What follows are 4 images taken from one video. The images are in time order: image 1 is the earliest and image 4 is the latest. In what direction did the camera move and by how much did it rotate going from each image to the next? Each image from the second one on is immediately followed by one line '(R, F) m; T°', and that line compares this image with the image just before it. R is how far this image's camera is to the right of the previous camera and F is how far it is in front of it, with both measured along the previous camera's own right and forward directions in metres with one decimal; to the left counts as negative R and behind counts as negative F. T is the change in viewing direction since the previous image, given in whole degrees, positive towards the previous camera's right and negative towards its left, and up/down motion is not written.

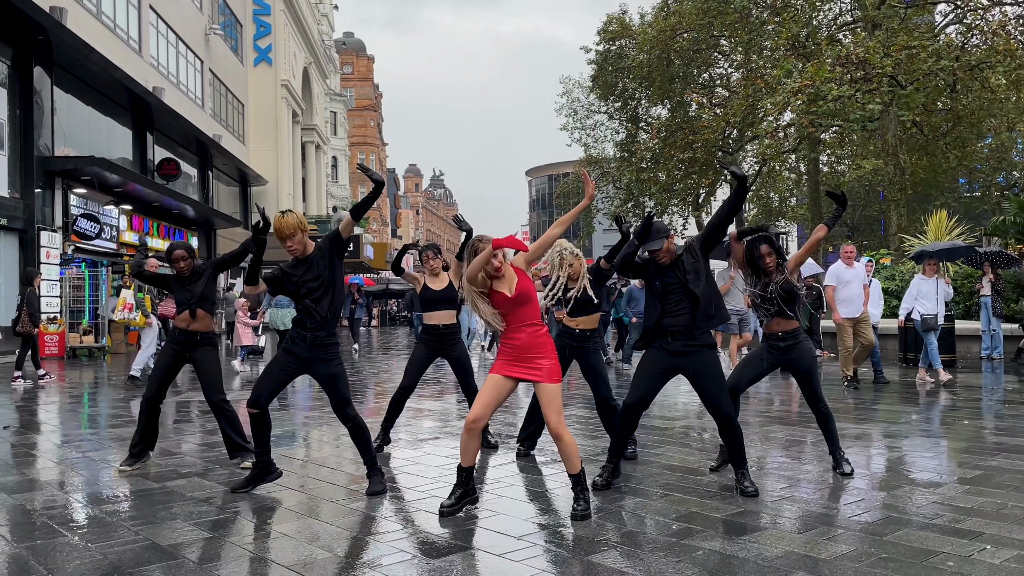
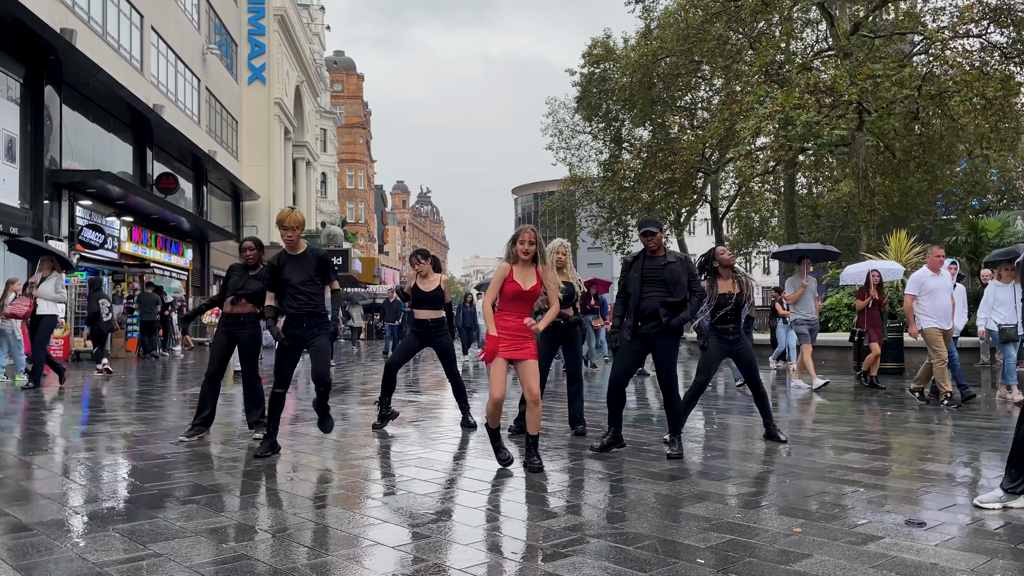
(+0.1, -1.0) m; +1°
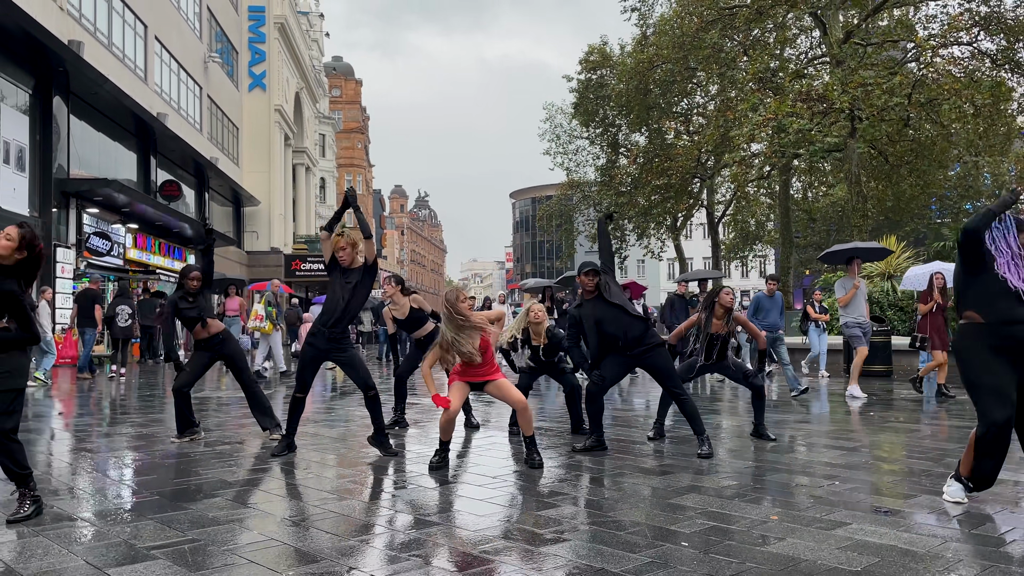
(0.0, -0.4) m; 0°
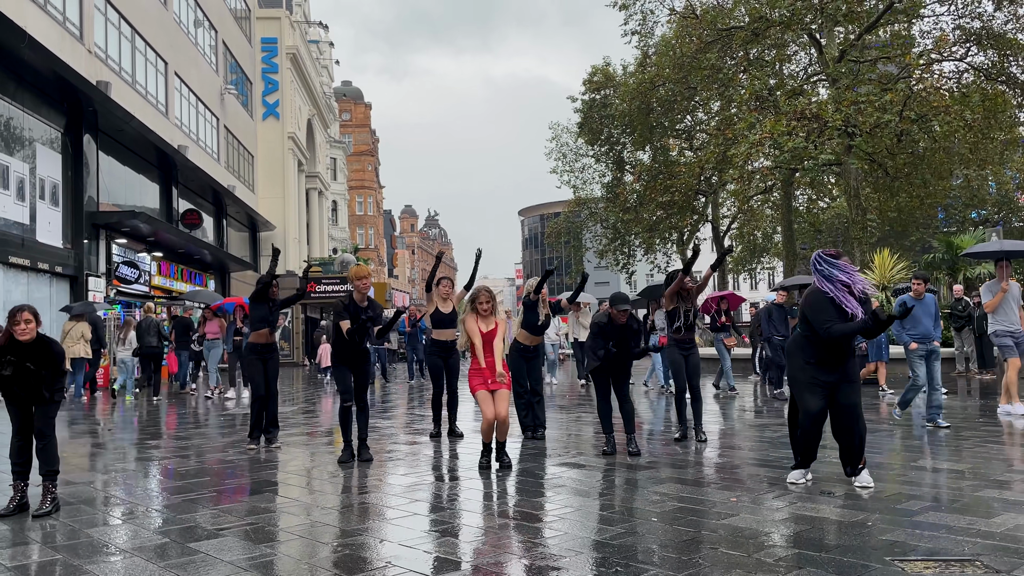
(+0.1, -0.9) m; -1°
